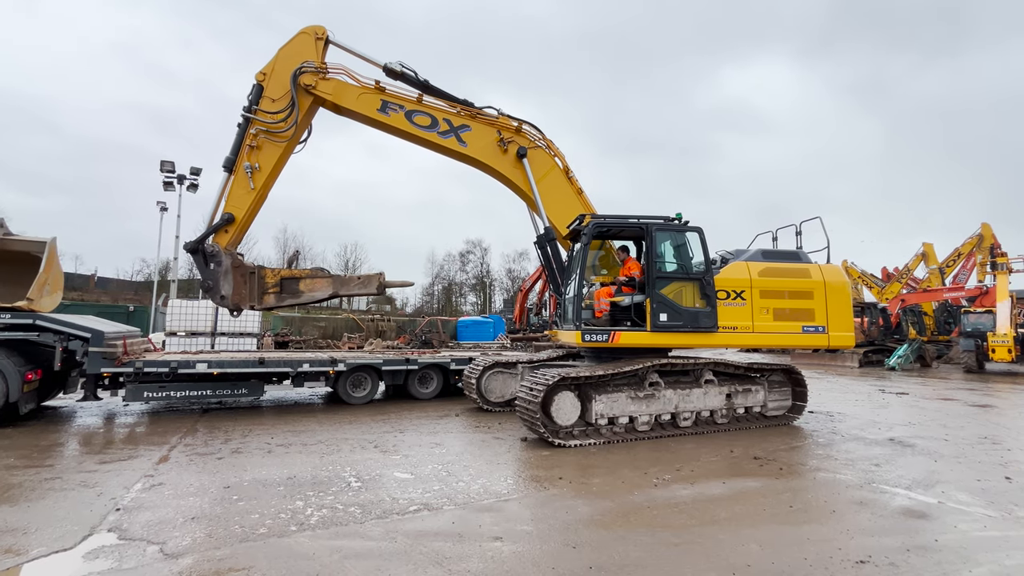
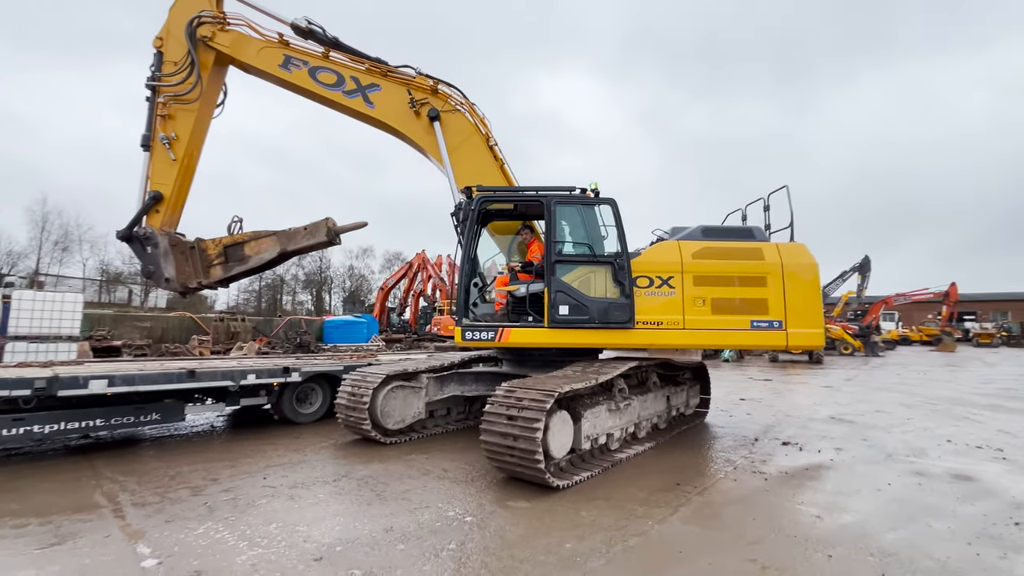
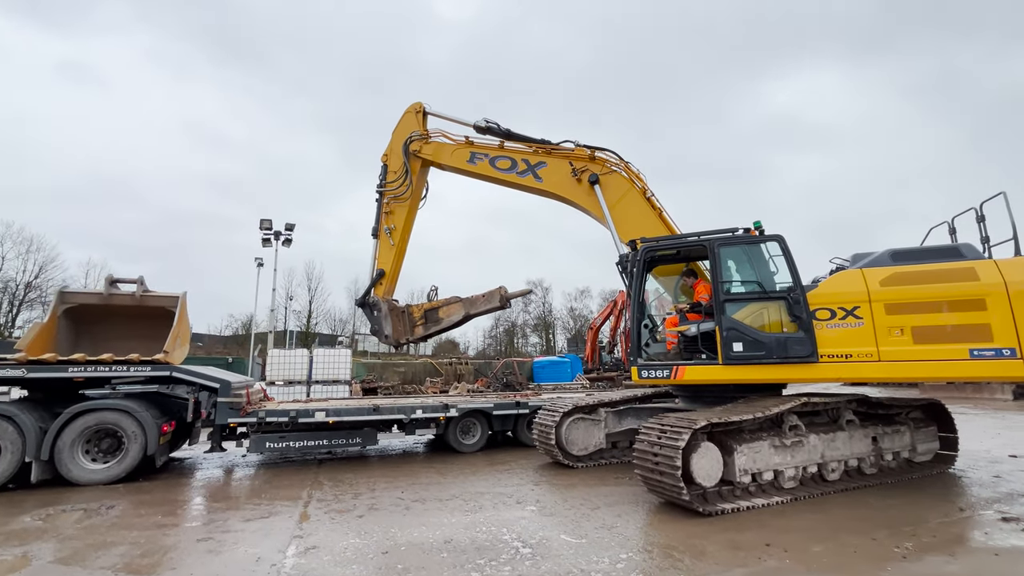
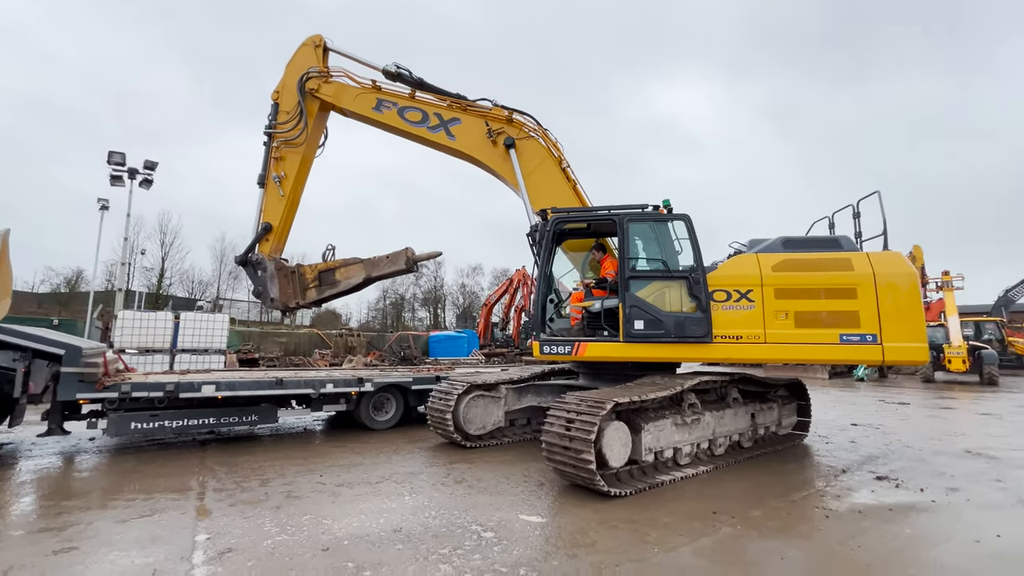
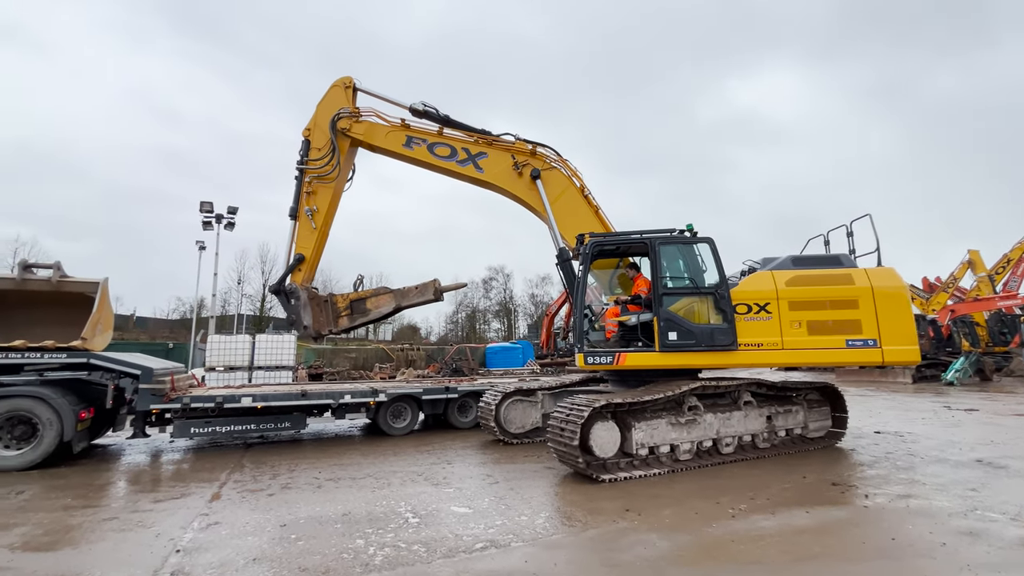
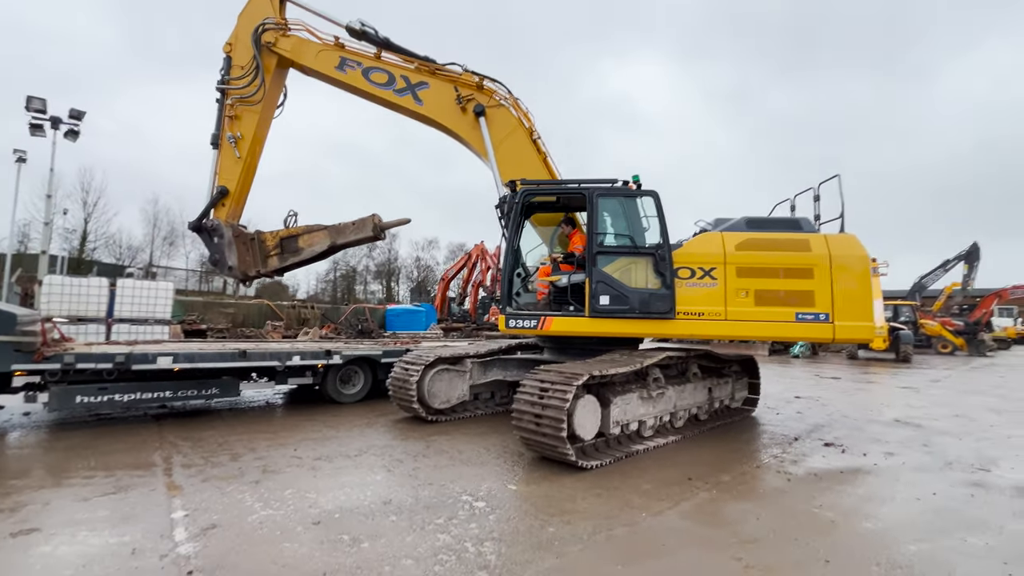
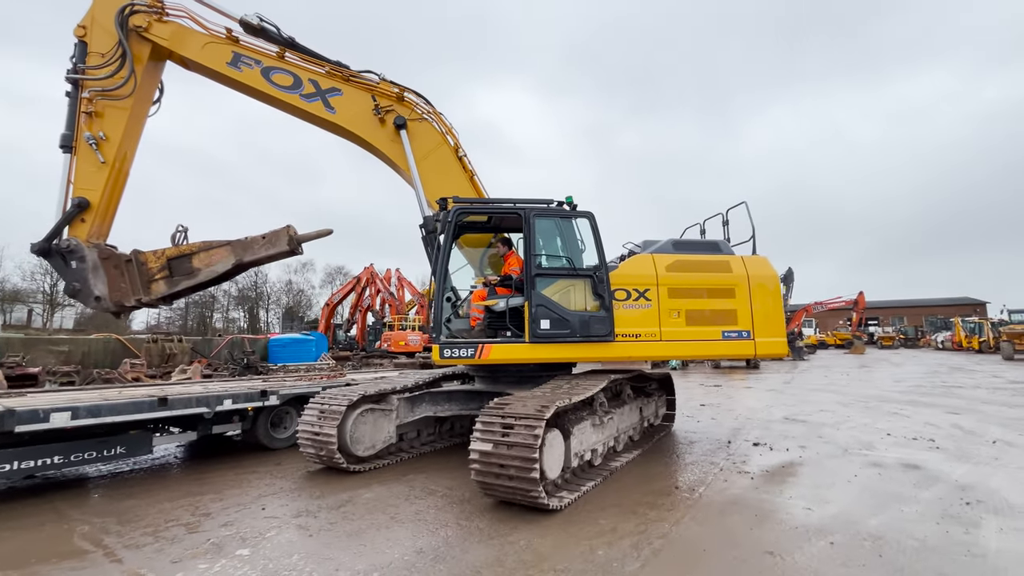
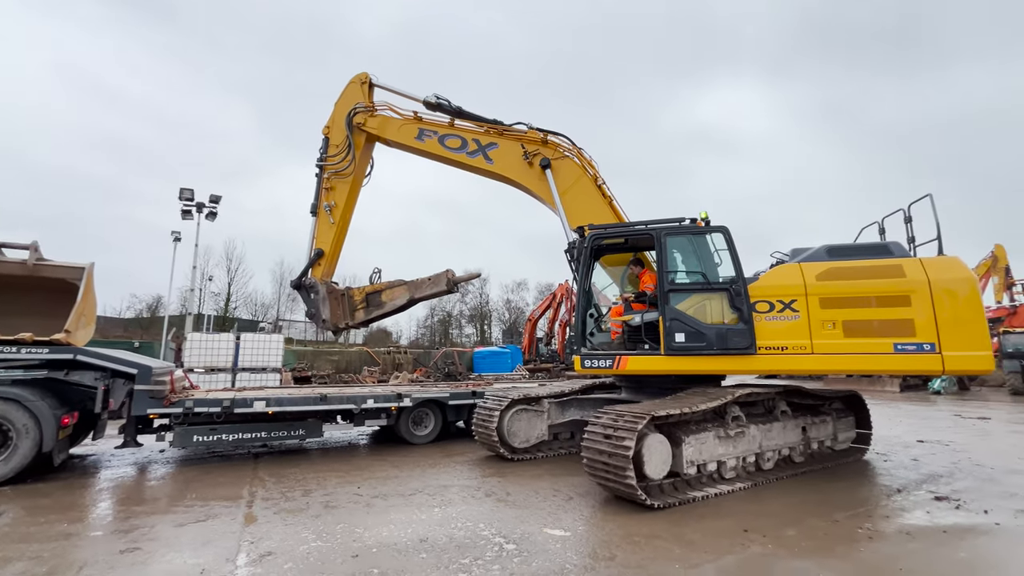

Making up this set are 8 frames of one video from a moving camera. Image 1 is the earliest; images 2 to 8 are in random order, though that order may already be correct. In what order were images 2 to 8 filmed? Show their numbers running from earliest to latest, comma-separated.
5, 3, 8, 4, 6, 2, 7
